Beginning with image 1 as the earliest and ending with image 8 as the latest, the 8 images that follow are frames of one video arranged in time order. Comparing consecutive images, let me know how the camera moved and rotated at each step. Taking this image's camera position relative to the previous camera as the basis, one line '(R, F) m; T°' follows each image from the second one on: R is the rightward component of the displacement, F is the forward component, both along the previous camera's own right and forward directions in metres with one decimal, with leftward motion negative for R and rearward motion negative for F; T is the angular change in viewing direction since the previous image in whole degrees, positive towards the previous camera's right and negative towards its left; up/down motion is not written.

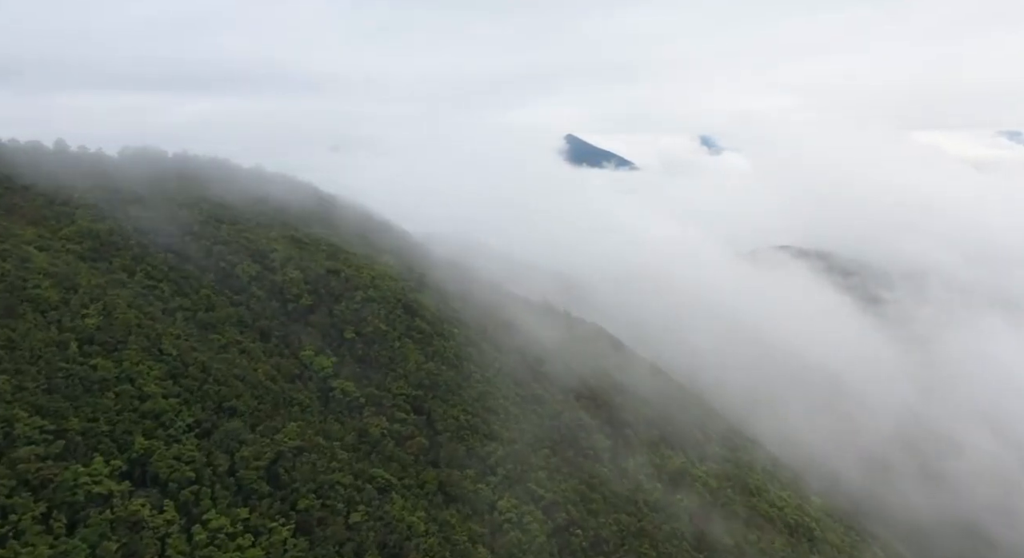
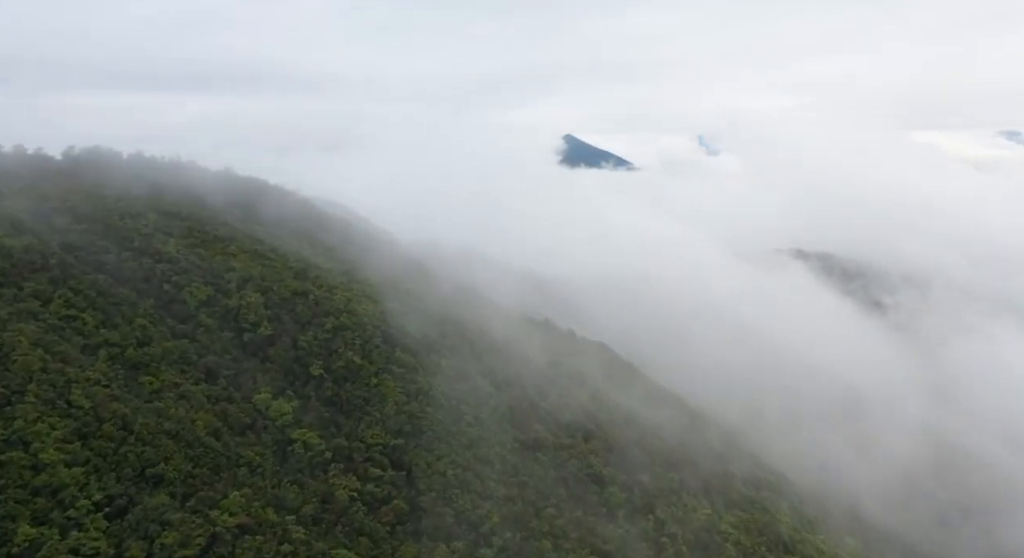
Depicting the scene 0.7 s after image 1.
(+0.1, +5.2) m; 0°
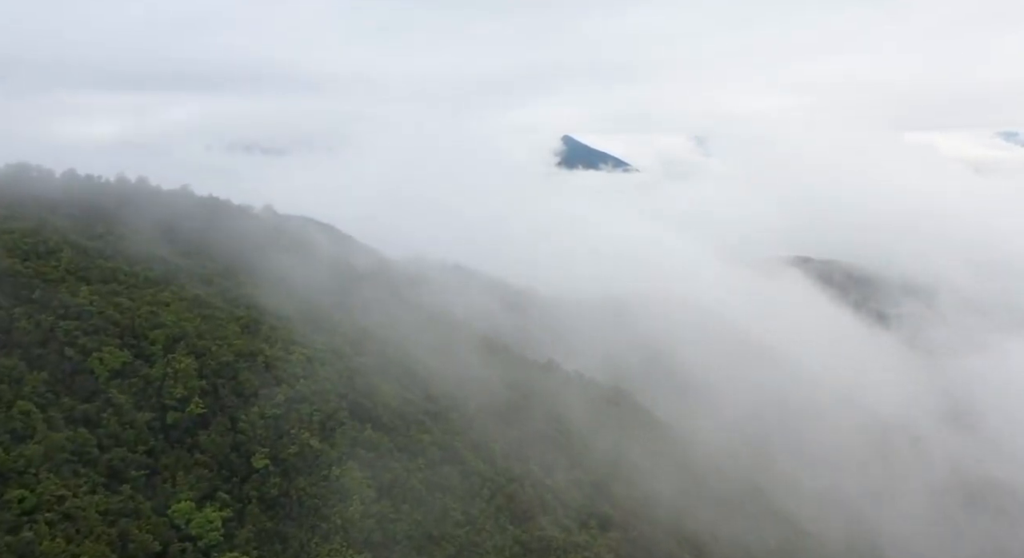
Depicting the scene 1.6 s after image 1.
(0.0, +6.1) m; 0°
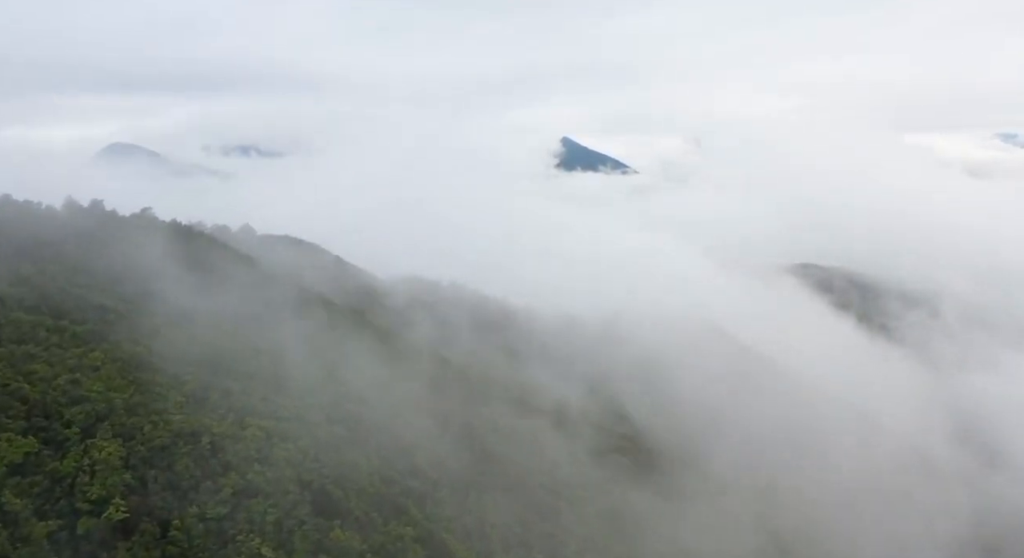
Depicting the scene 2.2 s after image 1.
(0.0, +4.5) m; 0°
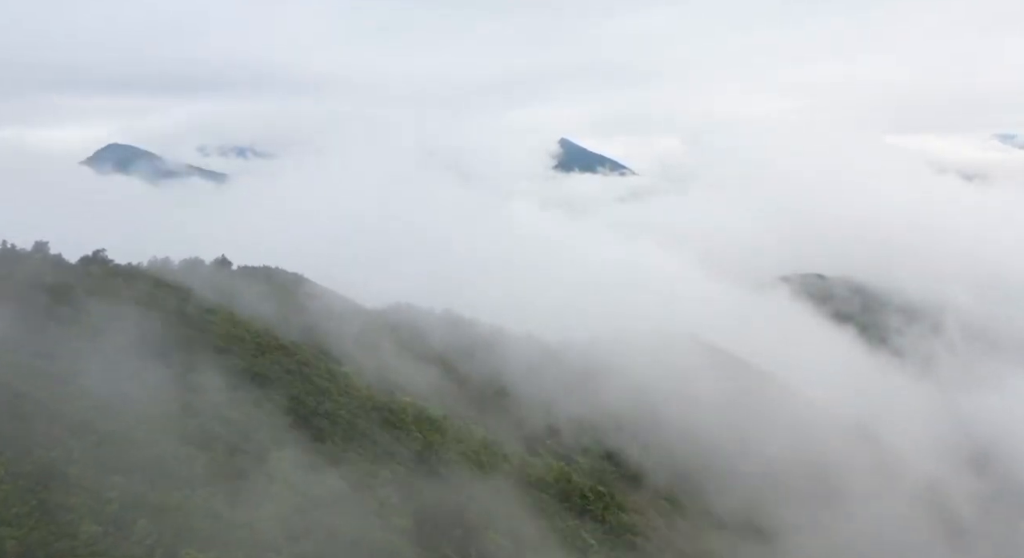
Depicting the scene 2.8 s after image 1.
(0.0, +4.3) m; 0°
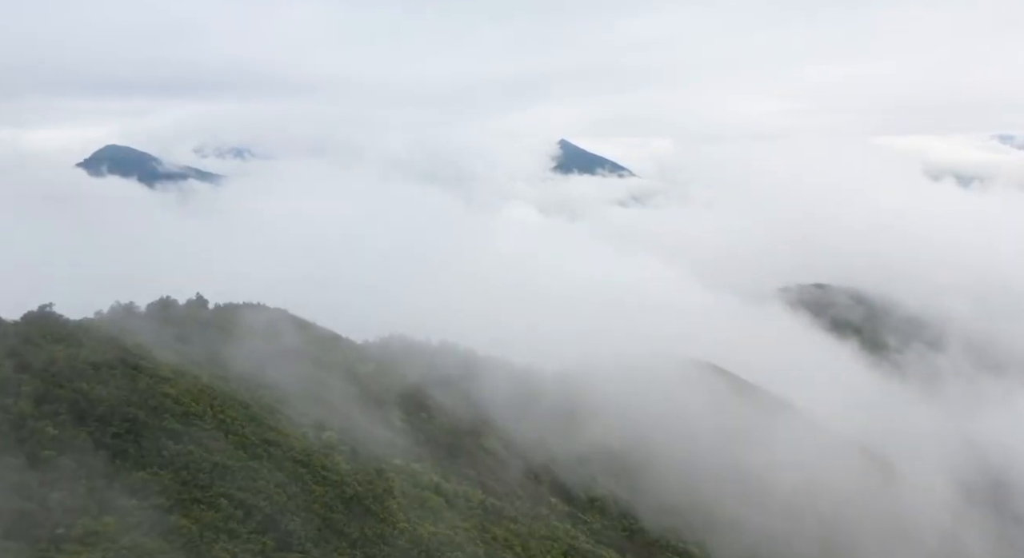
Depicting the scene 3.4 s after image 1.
(+1.1, +4.5) m; 0°
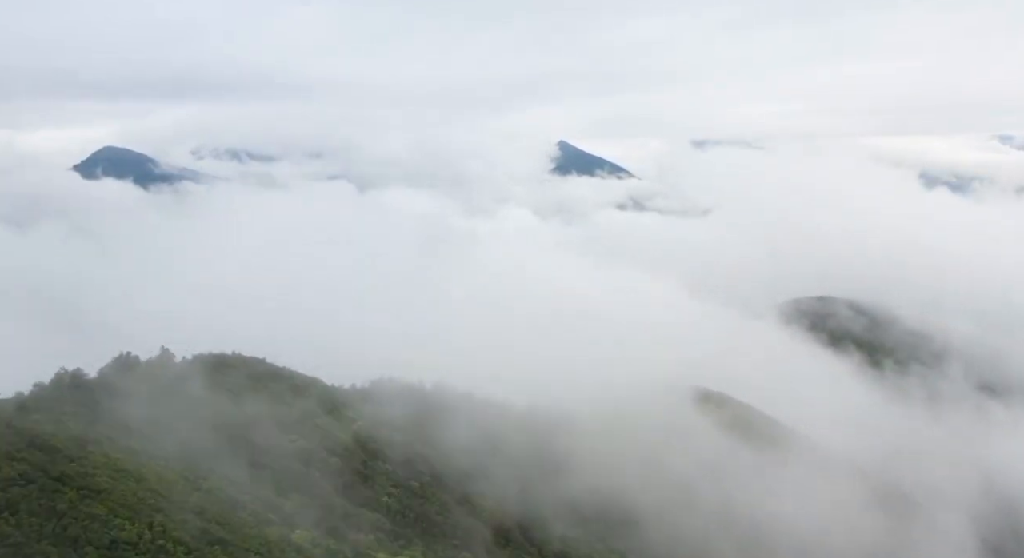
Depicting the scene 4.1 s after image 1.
(+1.3, +5.7) m; 0°
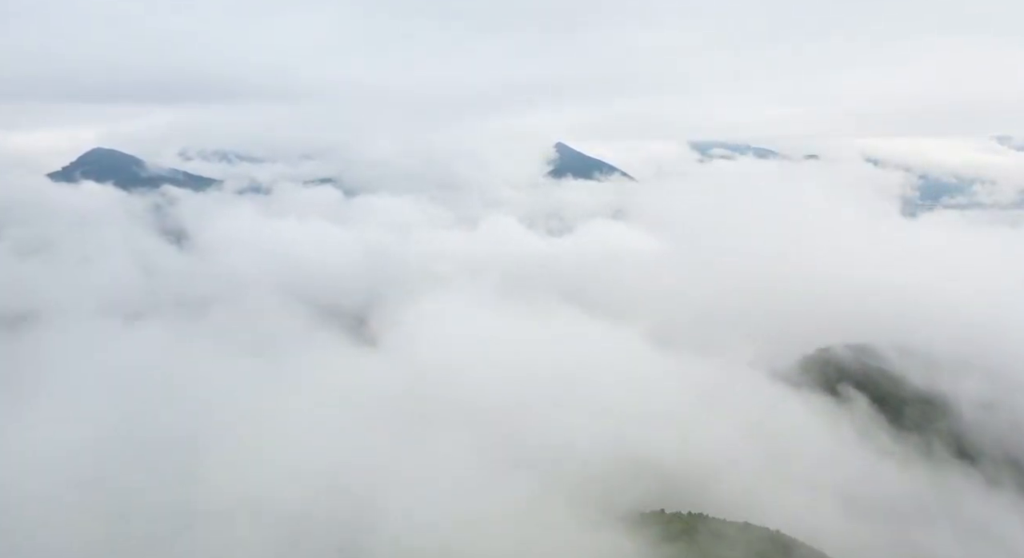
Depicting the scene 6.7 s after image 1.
(+5.9, +22.6) m; 0°
